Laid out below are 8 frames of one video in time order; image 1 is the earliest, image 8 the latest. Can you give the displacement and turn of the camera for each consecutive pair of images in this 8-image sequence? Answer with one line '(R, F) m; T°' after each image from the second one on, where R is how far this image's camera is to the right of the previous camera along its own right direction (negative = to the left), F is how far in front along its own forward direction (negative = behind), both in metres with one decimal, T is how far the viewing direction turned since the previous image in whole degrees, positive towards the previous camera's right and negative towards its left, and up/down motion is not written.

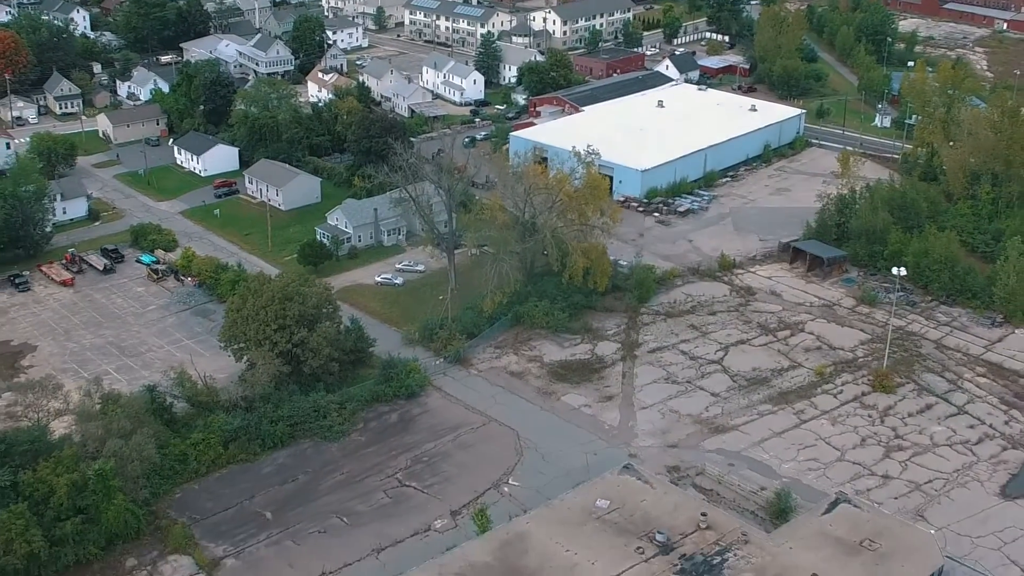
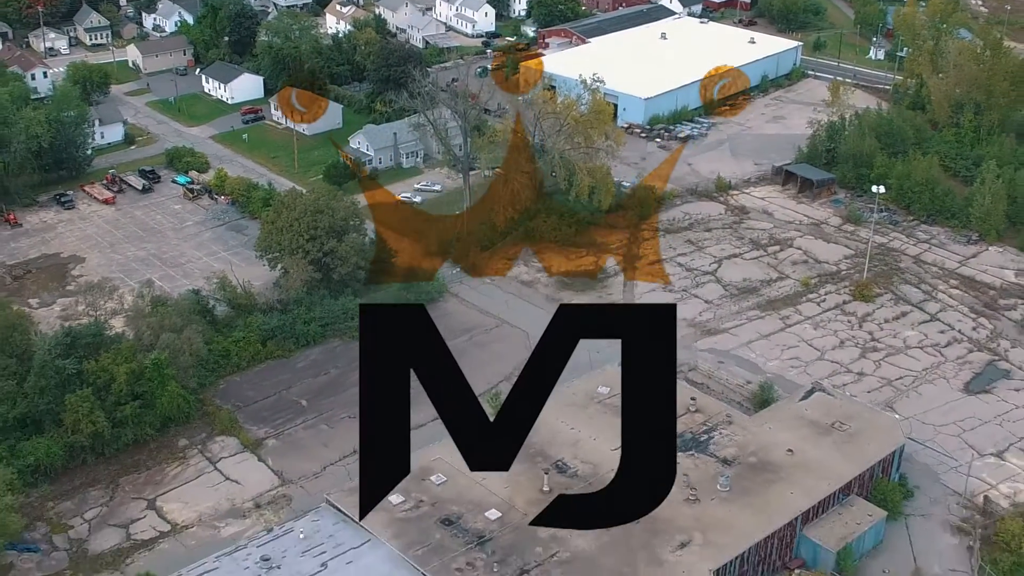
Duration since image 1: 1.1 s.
(-0.1, -2.9) m; 0°
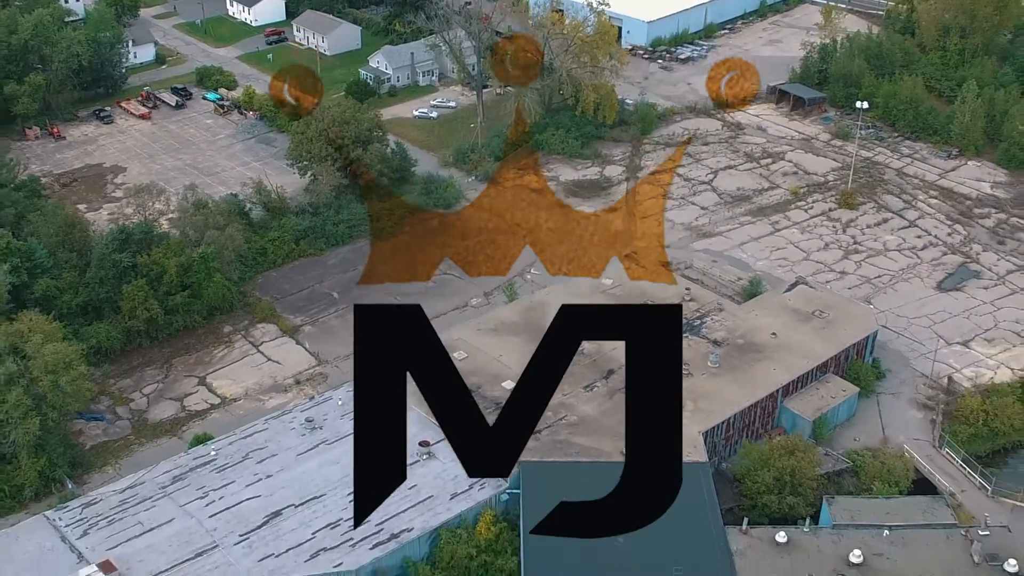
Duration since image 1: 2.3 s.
(-0.2, -2.9) m; 0°
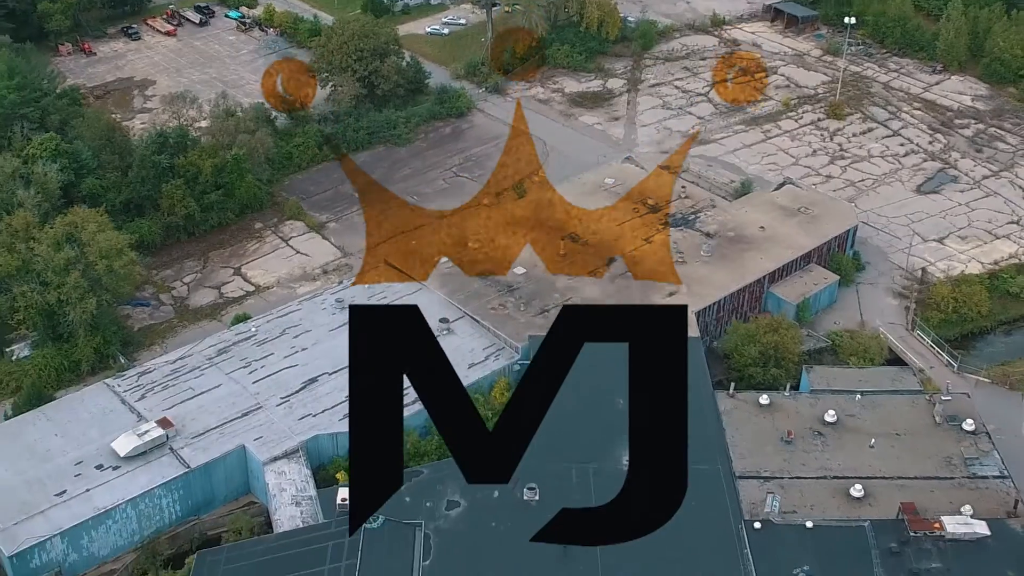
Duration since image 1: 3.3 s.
(-0.1, -2.6) m; 0°
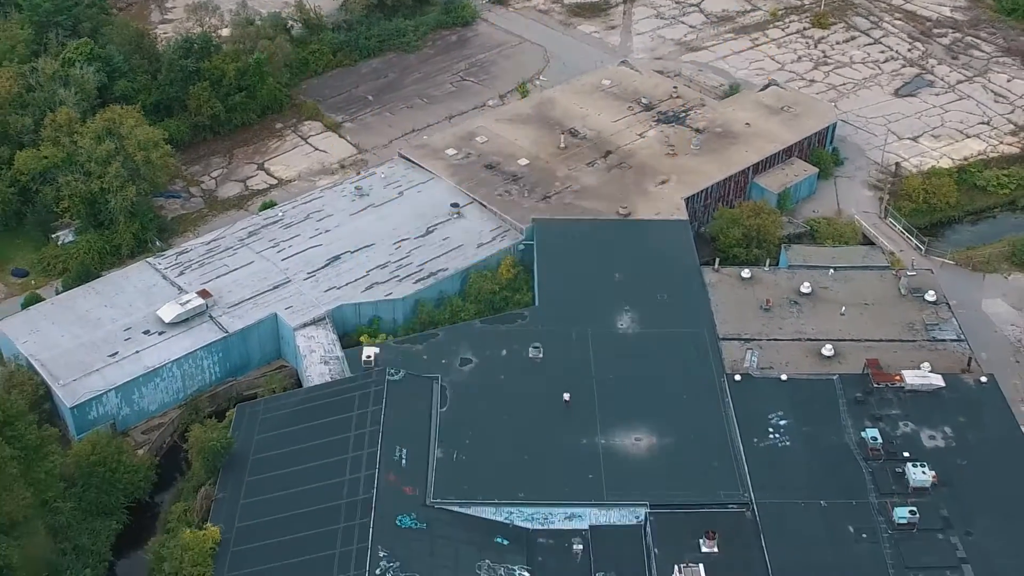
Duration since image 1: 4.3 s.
(-0.1, -2.5) m; 0°
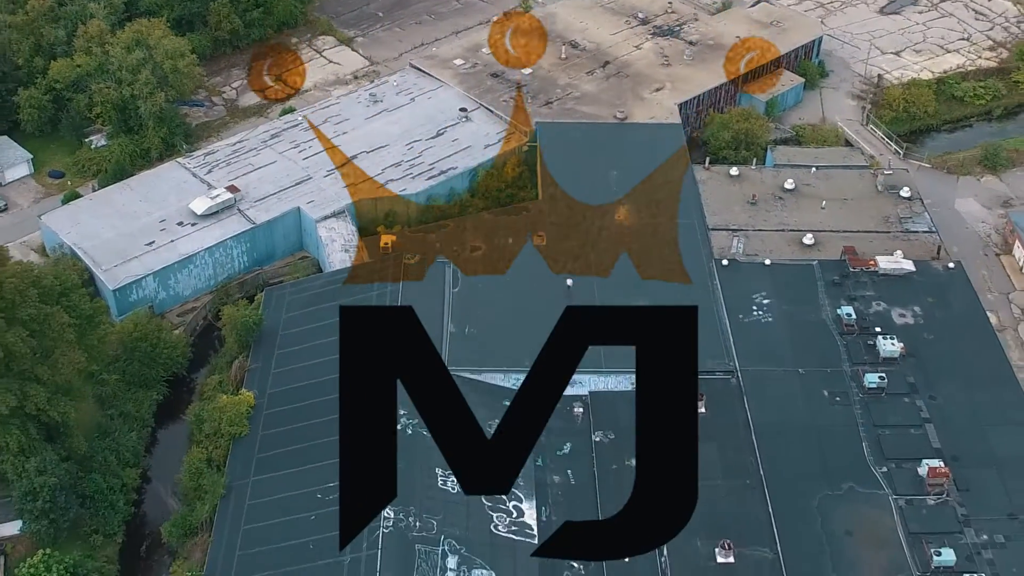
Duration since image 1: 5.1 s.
(-0.1, -2.2) m; 0°
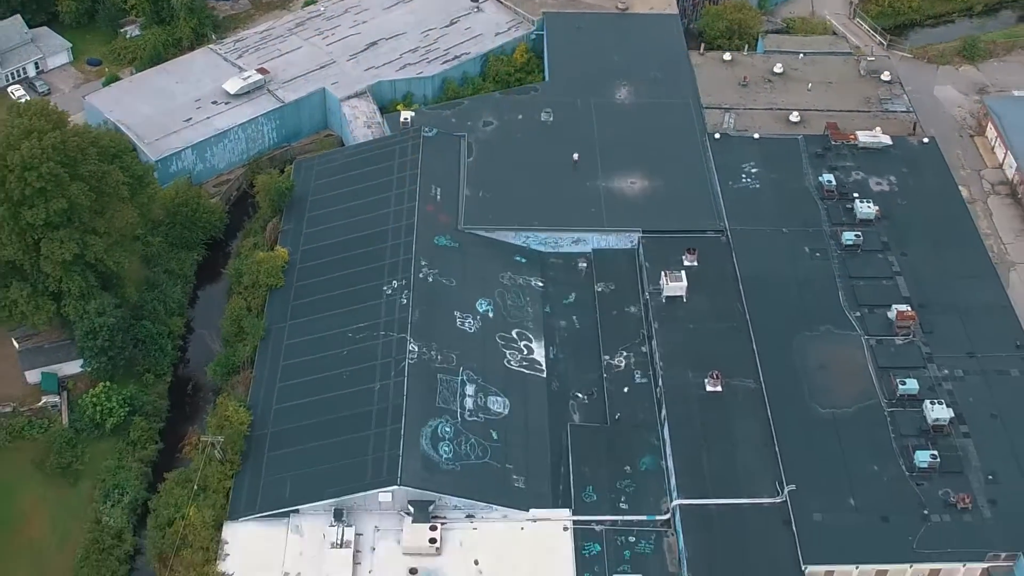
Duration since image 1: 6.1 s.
(-0.2, -2.5) m; 0°
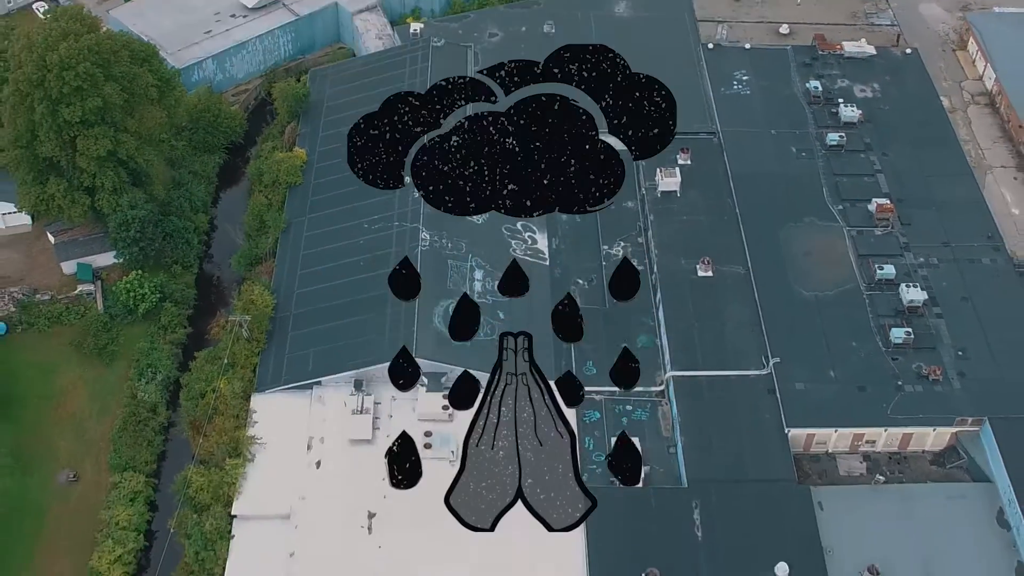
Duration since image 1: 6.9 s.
(-0.1, -1.7) m; 0°
